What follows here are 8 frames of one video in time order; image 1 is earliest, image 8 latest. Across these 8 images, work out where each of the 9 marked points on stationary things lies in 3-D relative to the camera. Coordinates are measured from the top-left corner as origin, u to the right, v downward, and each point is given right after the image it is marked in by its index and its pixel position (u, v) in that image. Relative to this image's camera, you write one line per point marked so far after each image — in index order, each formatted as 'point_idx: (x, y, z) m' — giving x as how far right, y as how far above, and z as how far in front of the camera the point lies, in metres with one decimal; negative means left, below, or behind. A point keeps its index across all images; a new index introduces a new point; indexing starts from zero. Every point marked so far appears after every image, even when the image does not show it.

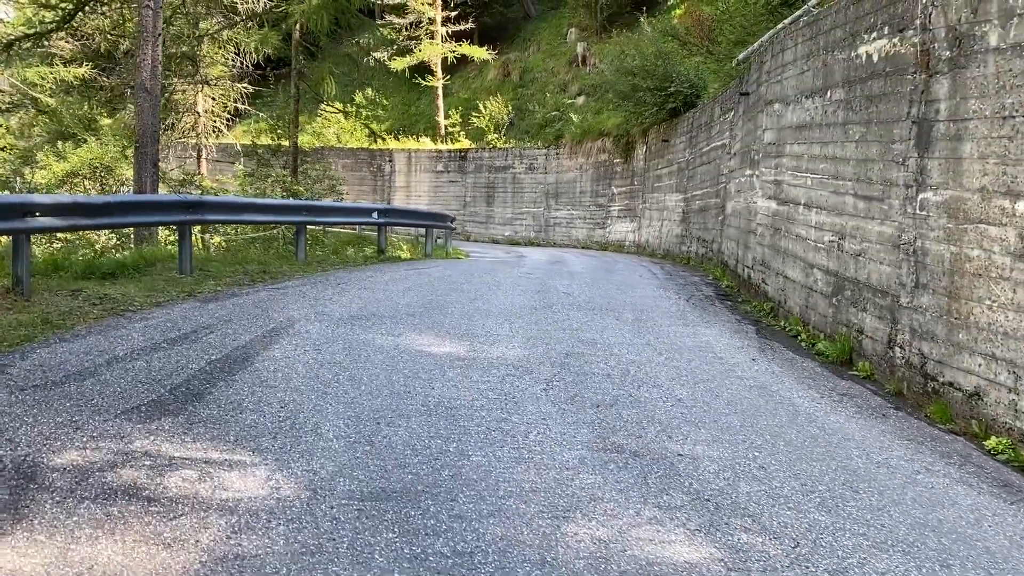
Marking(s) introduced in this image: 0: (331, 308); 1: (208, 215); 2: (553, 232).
0: (-1.1, -0.1, +5.3) m
1: (-2.4, +0.6, +6.8) m
2: (+0.9, +1.3, +19.6) m
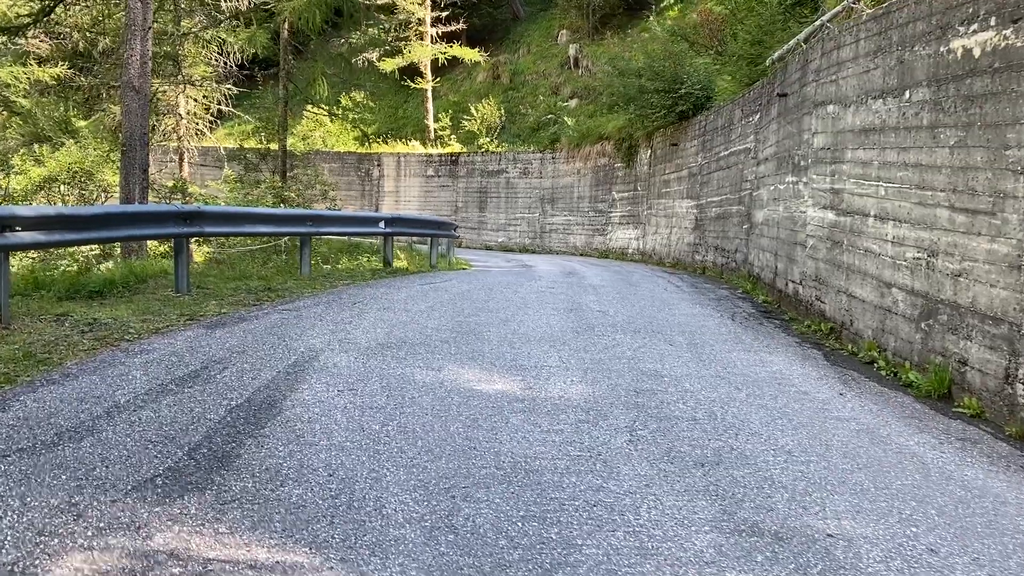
0: (-0.8, -0.3, +4.6) m
1: (-2.2, +0.4, +6.1) m
2: (+0.8, +1.1, +19.0) m
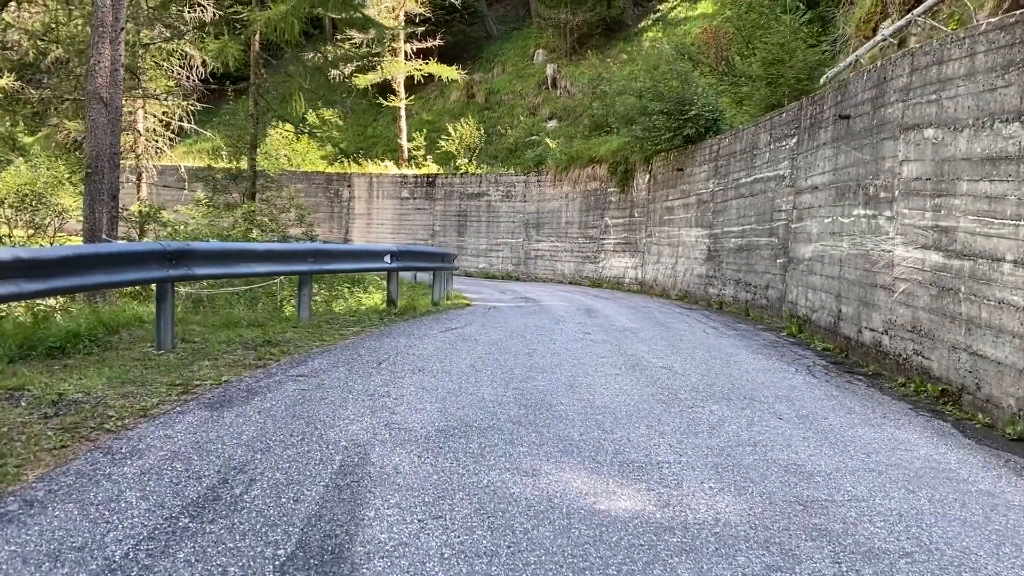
0: (-0.5, -0.5, +3.6) m
1: (-1.8, +0.1, +5.0) m
2: (+0.4, +0.5, +18.1) m
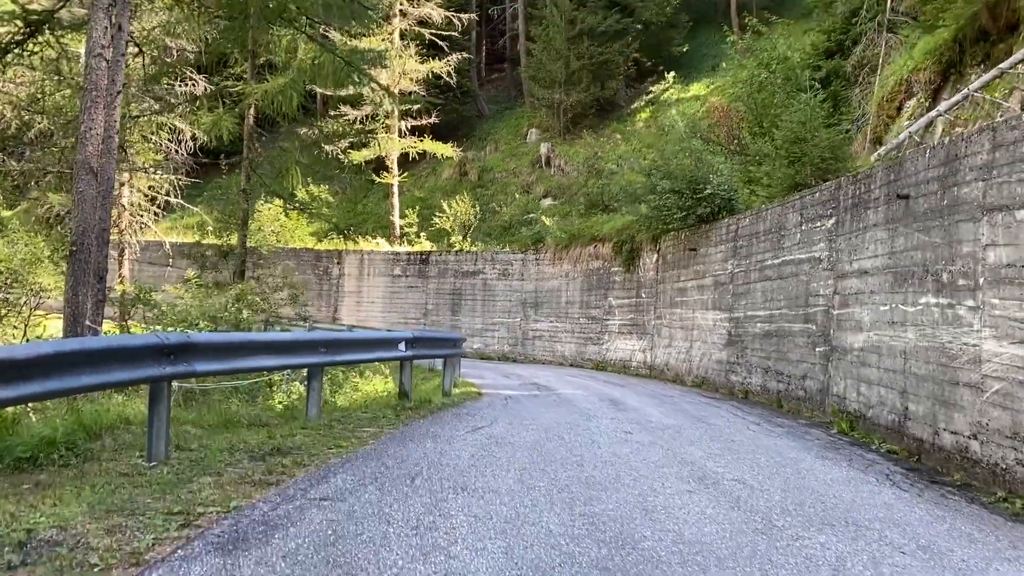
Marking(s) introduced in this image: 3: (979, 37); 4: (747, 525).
0: (-0.2, -0.9, +2.9) m
1: (-1.6, -0.4, +4.3) m
2: (+0.4, -1.2, +17.4) m
3: (+4.9, +2.7, +9.2) m
4: (+1.0, -1.0, +3.7) m
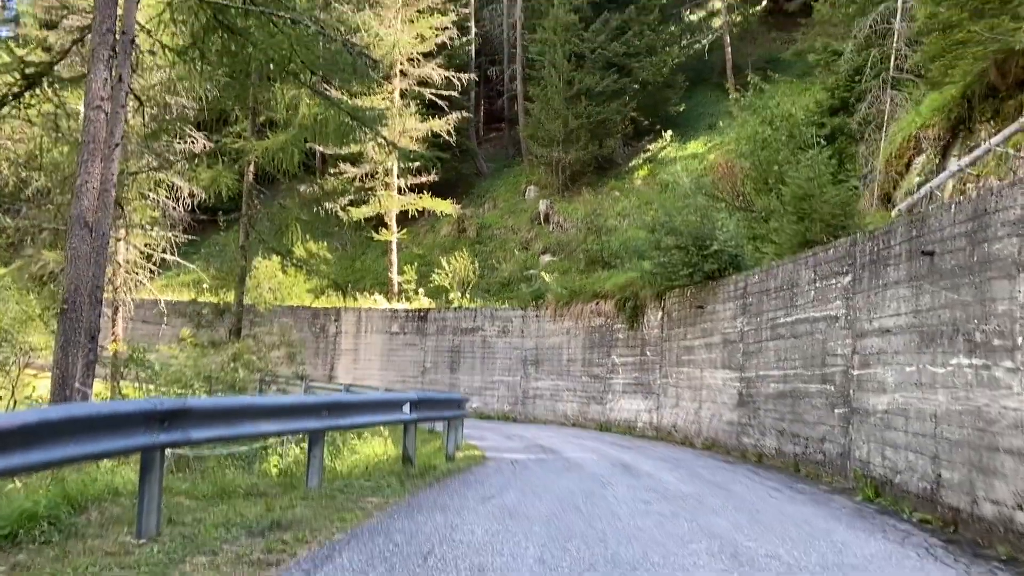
0: (-0.1, -1.1, +2.6) m
1: (-1.5, -0.7, +4.0) m
2: (+0.4, -2.3, +17.0) m
3: (+5.0, +2.1, +9.2) m
4: (+1.1, -1.2, +3.3) m
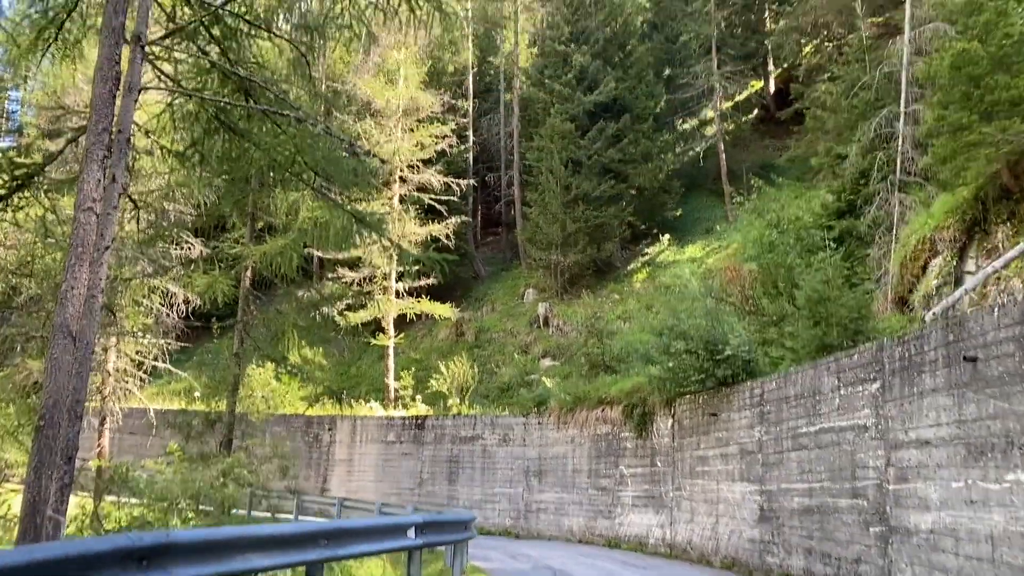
0: (+0.1, -1.4, +2.0) m
1: (-1.4, -1.1, +3.5) m
2: (+0.4, -4.3, +16.2) m
3: (+5.1, +1.0, +9.0) m
4: (+1.2, -1.6, +2.8) m
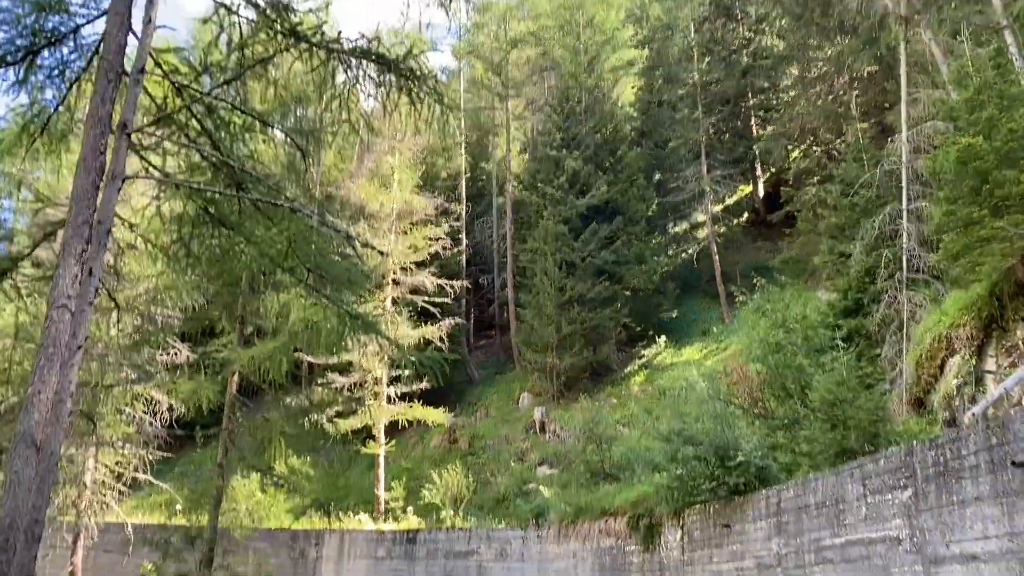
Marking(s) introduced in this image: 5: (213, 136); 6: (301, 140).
0: (+0.2, -1.6, +1.5) m
1: (-1.3, -1.5, +3.0) m
2: (+0.4, -6.2, +15.2) m
3: (+5.1, 0.0, +8.7) m
4: (+1.3, -1.9, +2.2) m
5: (-2.3, +1.2, +6.8) m
6: (-1.7, +1.2, +6.9) m
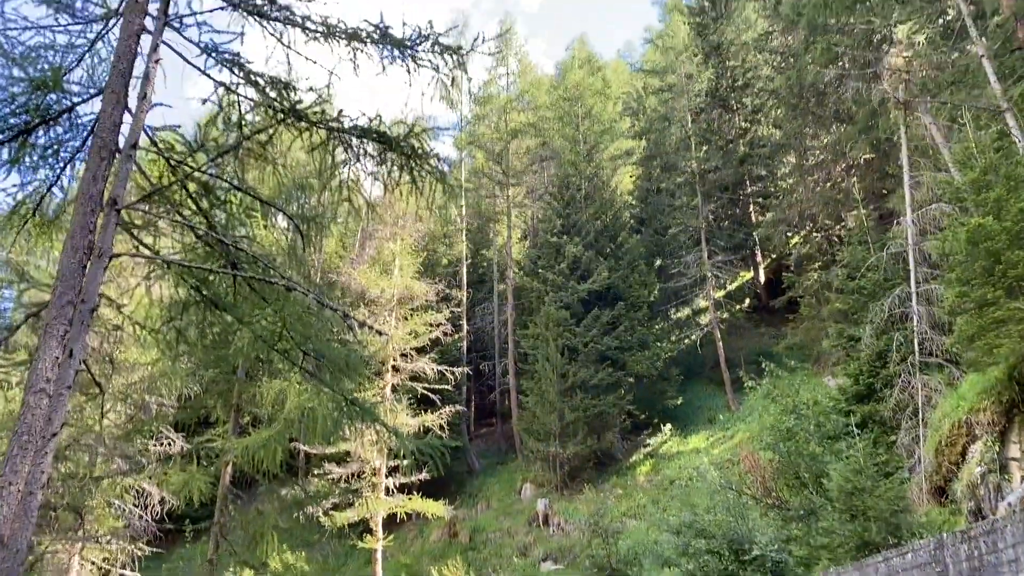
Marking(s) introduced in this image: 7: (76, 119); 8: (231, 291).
0: (+0.2, -1.6, +1.1) m
1: (-1.3, -1.7, +2.6) m
2: (+0.5, -7.6, +14.3) m
3: (+5.1, -0.8, +8.4) m
4: (+1.3, -2.0, +1.8) m
5: (-2.3, +0.5, +6.6) m
6: (-1.7, +0.6, +6.8) m
7: (-3.0, +1.2, +5.9) m
8: (-2.2, -0.1, +6.8) m
